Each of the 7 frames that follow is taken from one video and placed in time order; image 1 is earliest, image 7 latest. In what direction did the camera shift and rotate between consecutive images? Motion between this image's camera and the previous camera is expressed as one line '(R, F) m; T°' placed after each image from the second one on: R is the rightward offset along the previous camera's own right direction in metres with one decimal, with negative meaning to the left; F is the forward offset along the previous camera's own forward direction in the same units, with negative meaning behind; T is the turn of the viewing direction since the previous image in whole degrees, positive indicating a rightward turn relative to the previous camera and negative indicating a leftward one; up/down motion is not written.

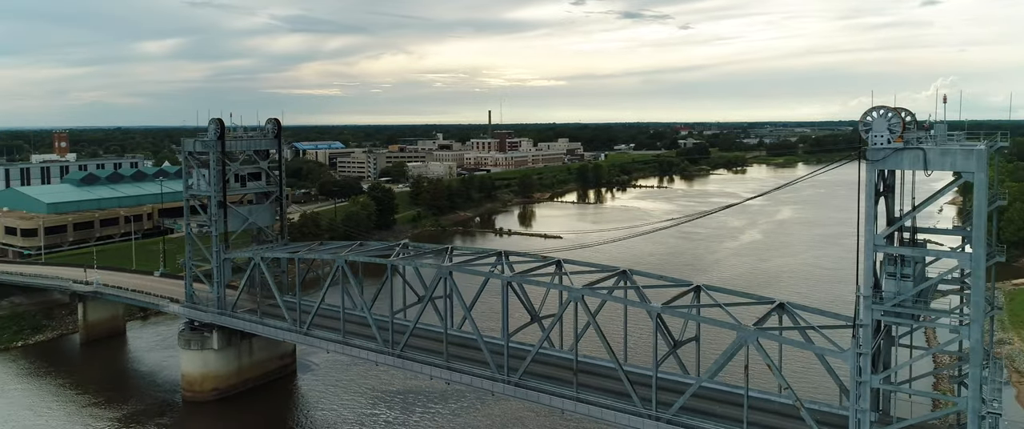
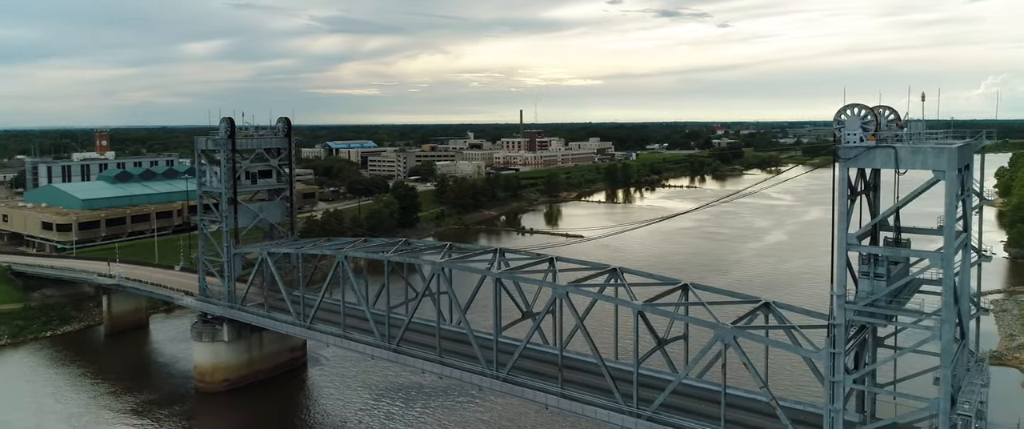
(+0.9, -0.2) m; -3°
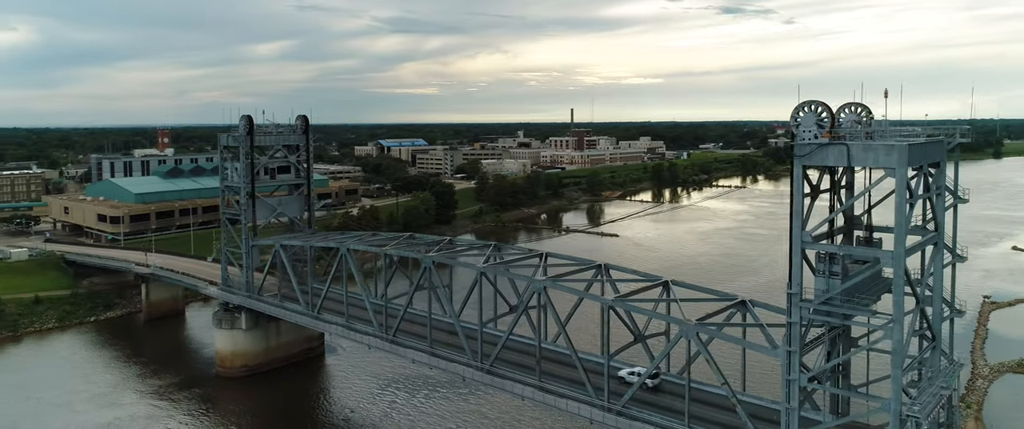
(+1.5, -0.3) m; -5°
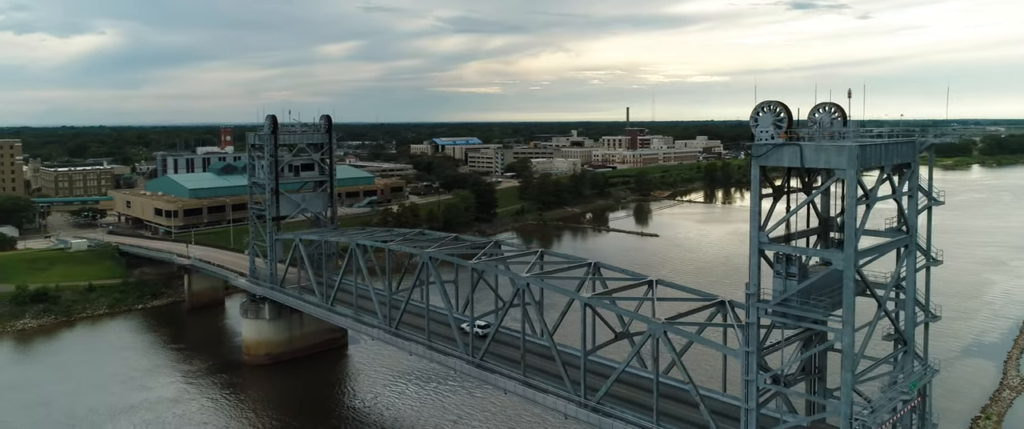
(+1.5, -0.3) m; -5°
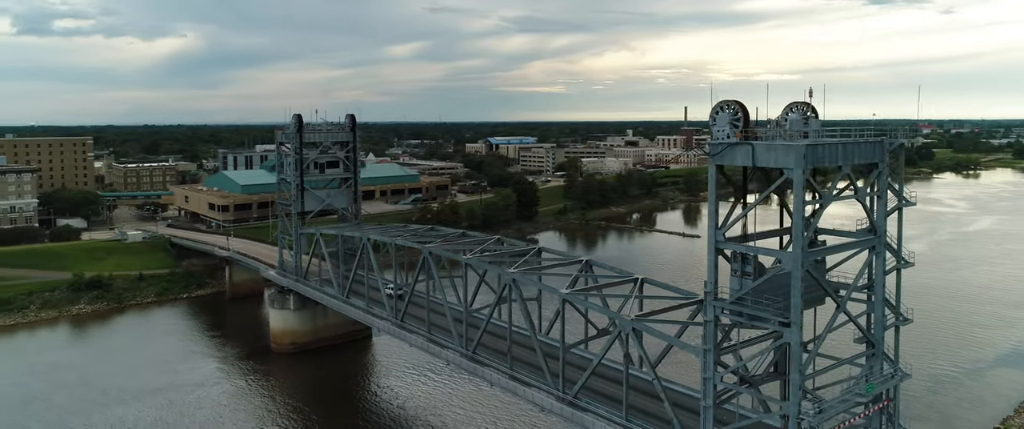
(+1.5, -0.3) m; -5°
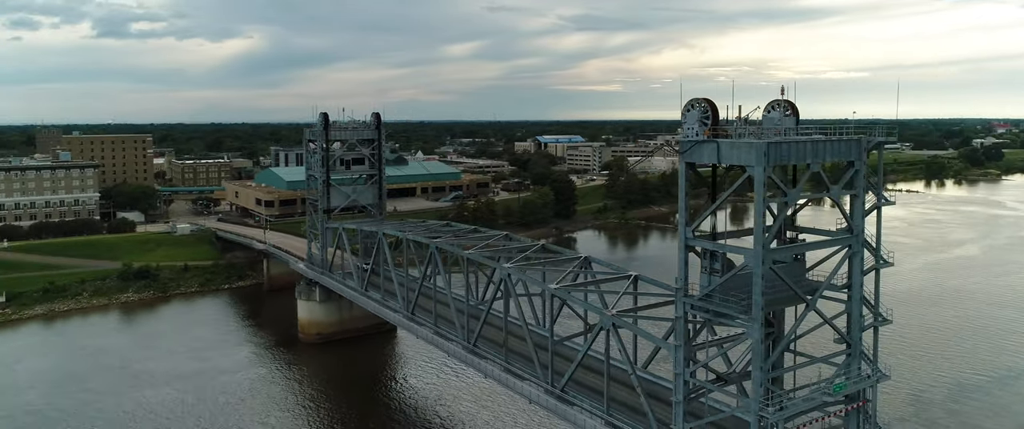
(+1.2, -0.3) m; -5°
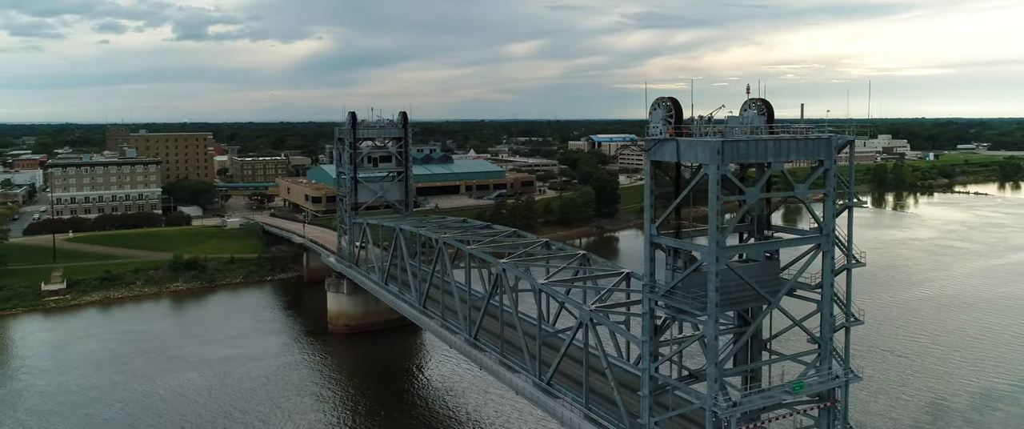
(+1.4, -0.3) m; -5°
